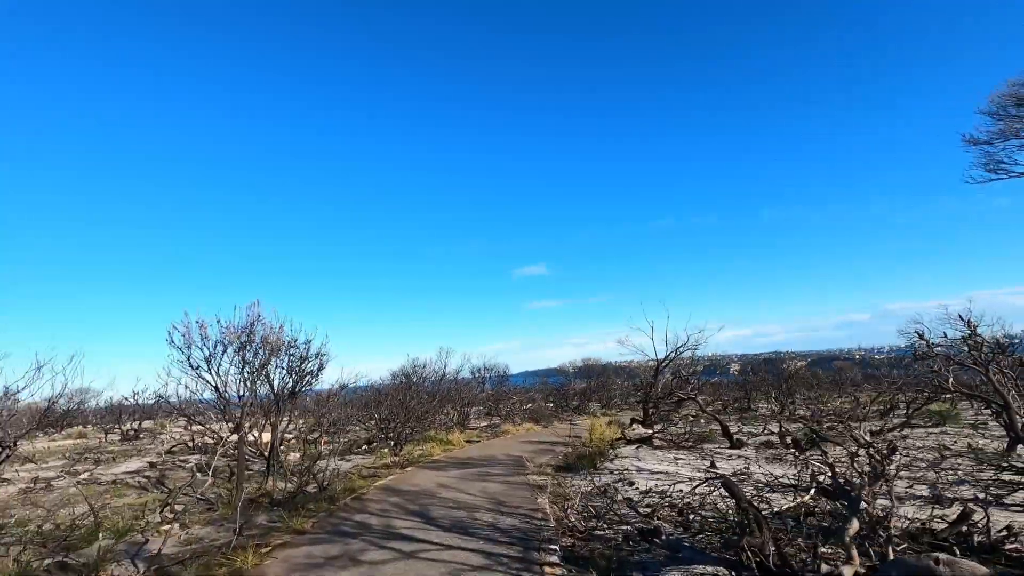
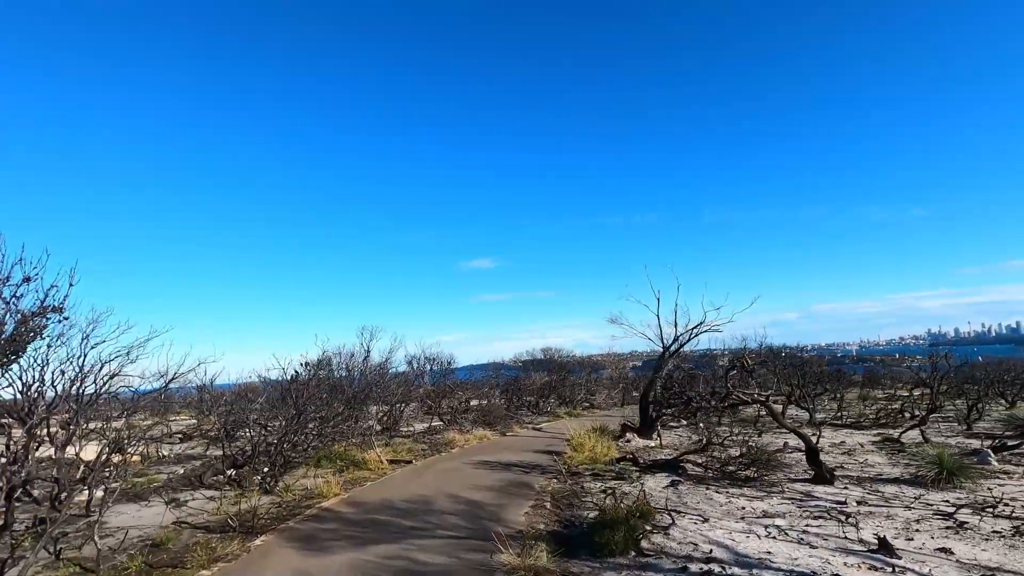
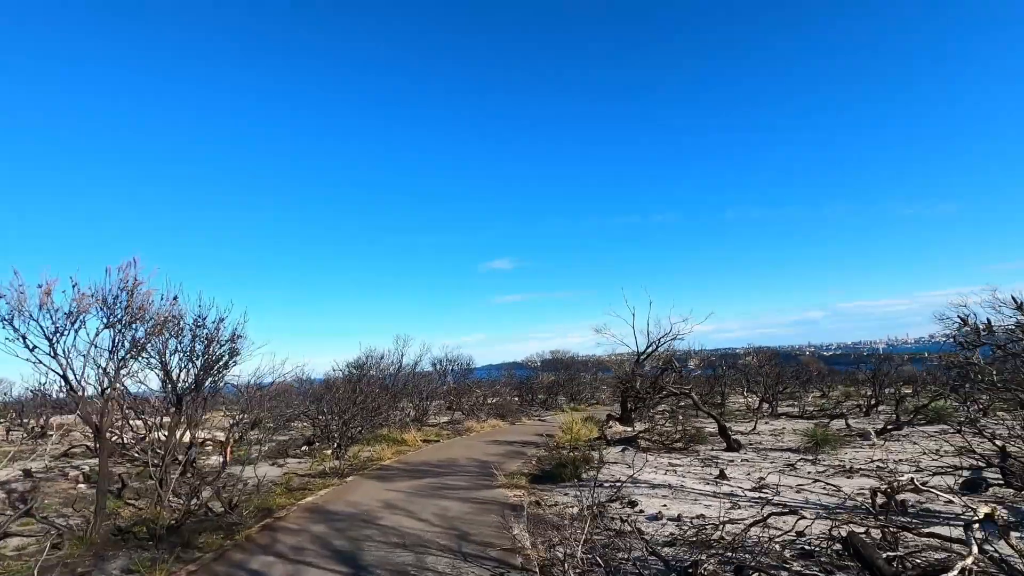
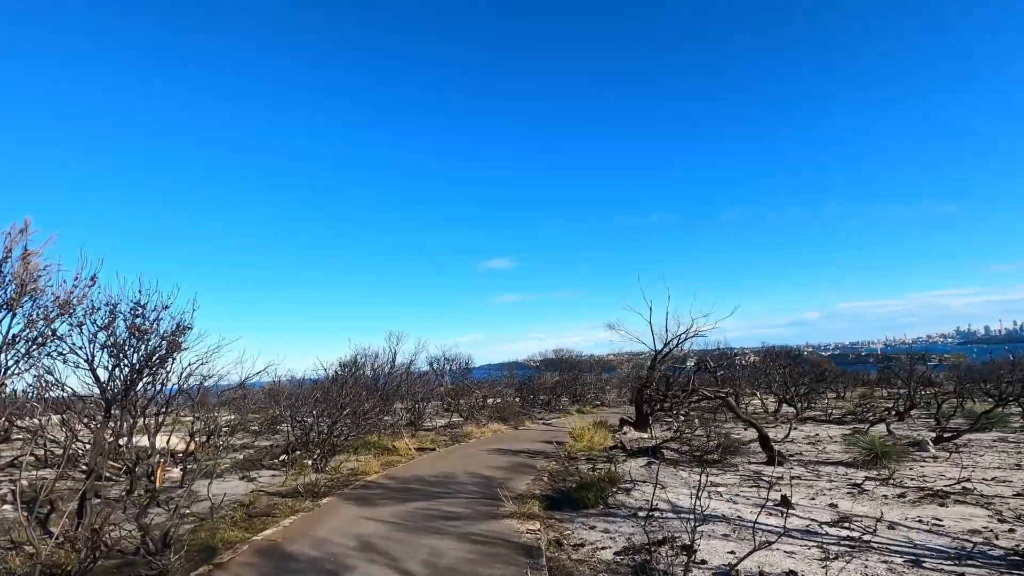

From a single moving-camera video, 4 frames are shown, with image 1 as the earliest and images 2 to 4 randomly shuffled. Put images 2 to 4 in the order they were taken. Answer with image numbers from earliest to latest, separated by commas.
3, 4, 2
